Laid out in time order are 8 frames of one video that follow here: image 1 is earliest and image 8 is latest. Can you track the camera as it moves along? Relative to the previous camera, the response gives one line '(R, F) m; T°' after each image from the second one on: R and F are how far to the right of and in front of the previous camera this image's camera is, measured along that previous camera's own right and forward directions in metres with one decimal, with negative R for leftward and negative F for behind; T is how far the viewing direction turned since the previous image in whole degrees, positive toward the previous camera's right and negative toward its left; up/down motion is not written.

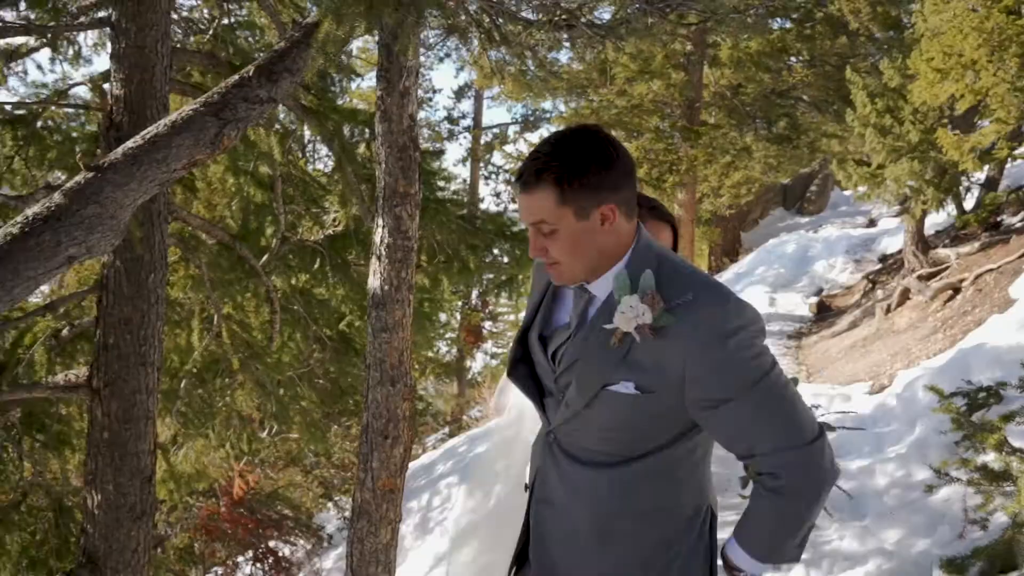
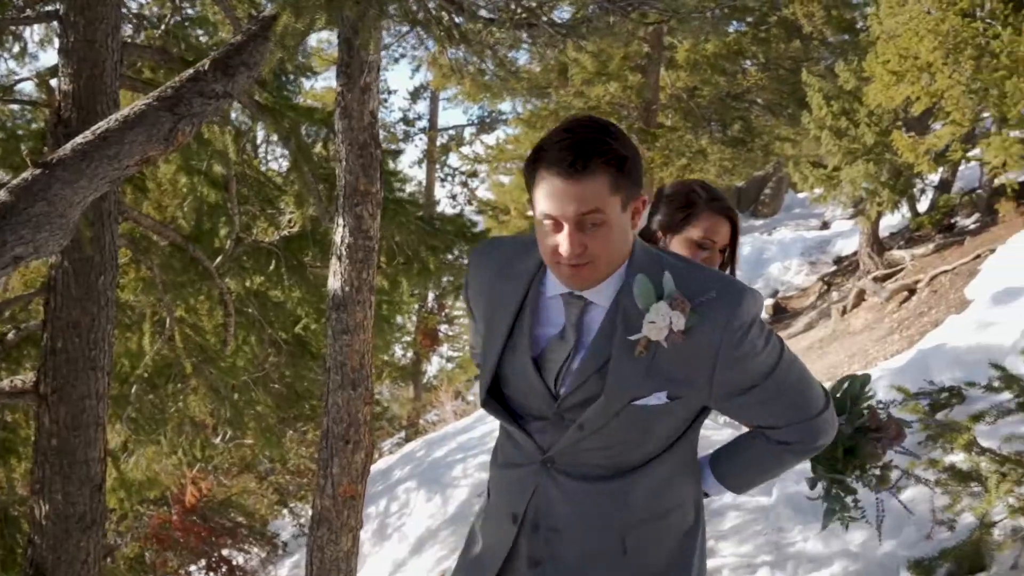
(0.0, 0.0) m; +3°
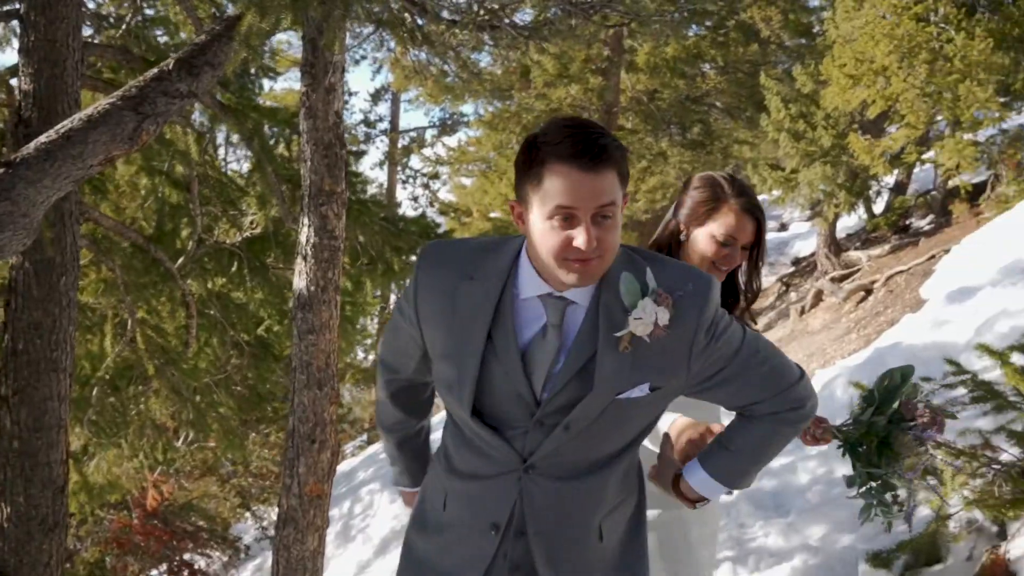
(0.0, -0.1) m; +3°
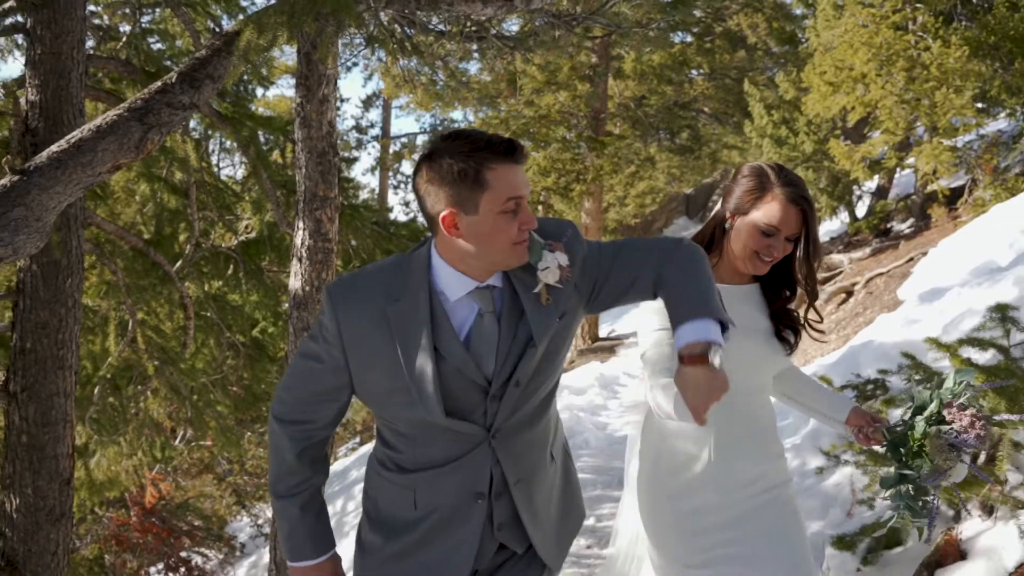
(0.0, -0.2) m; +1°
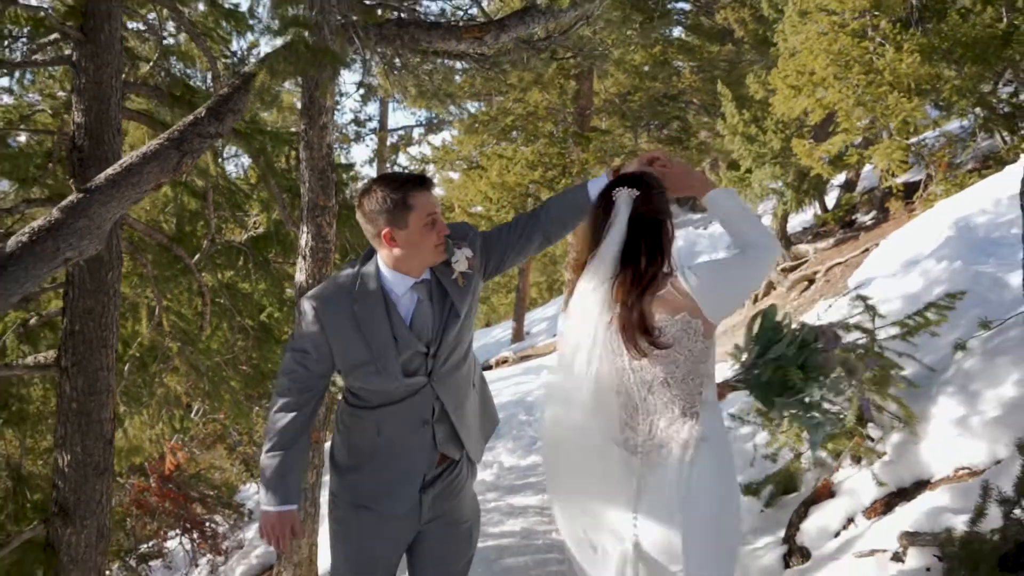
(+0.2, -0.8) m; 0°
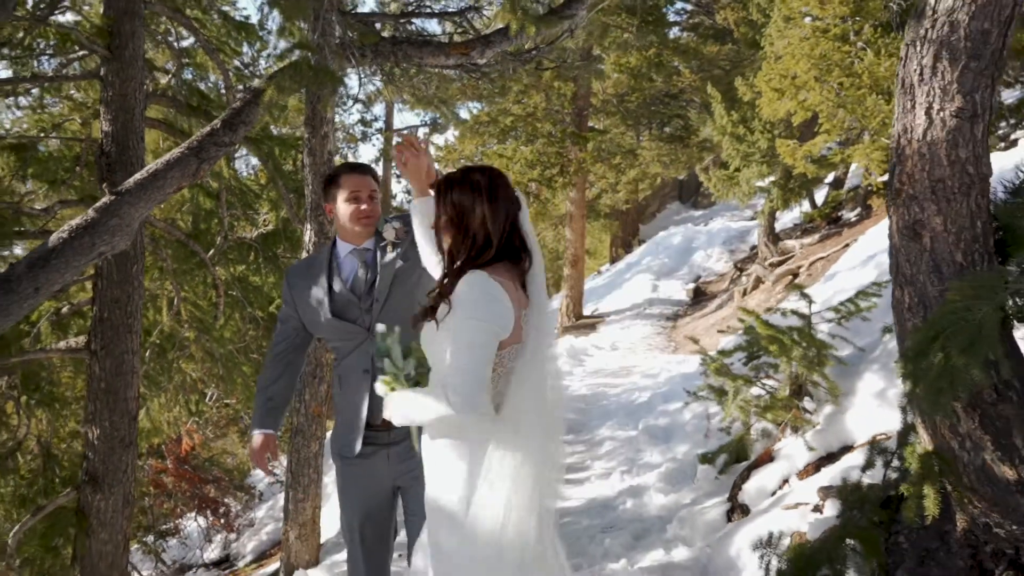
(+0.2, -0.5) m; -1°
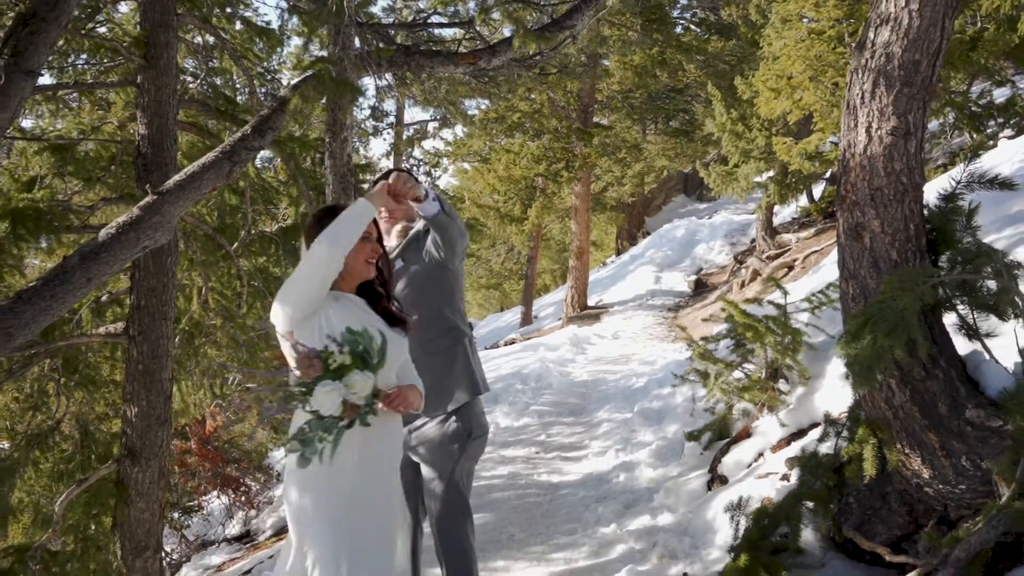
(0.0, -0.4) m; -1°
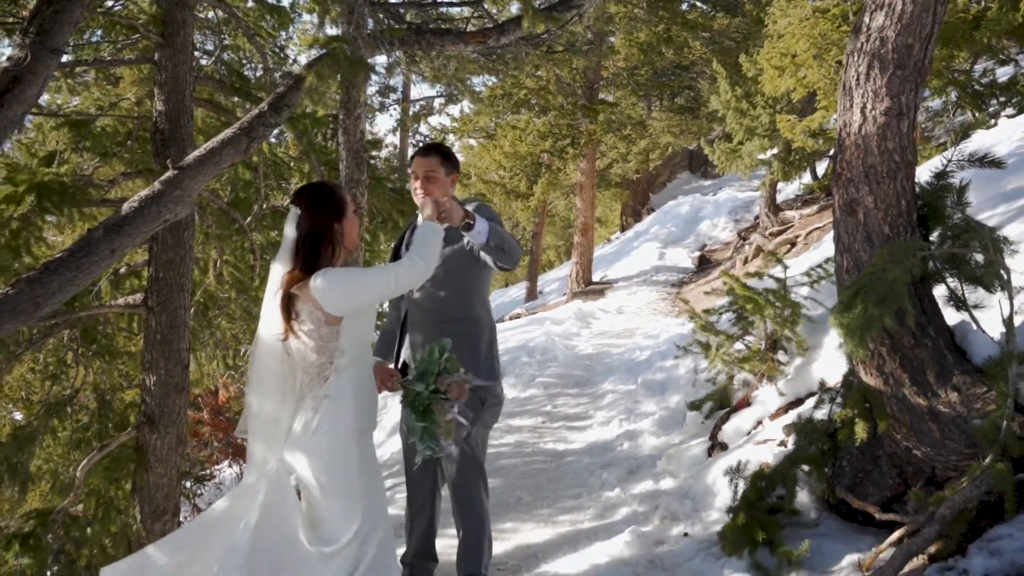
(0.0, -0.2) m; 0°
